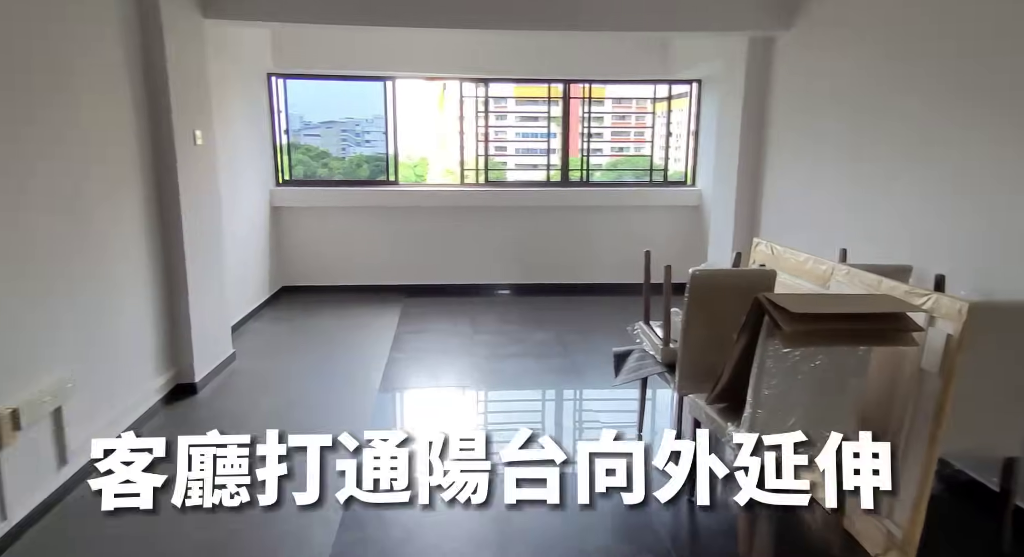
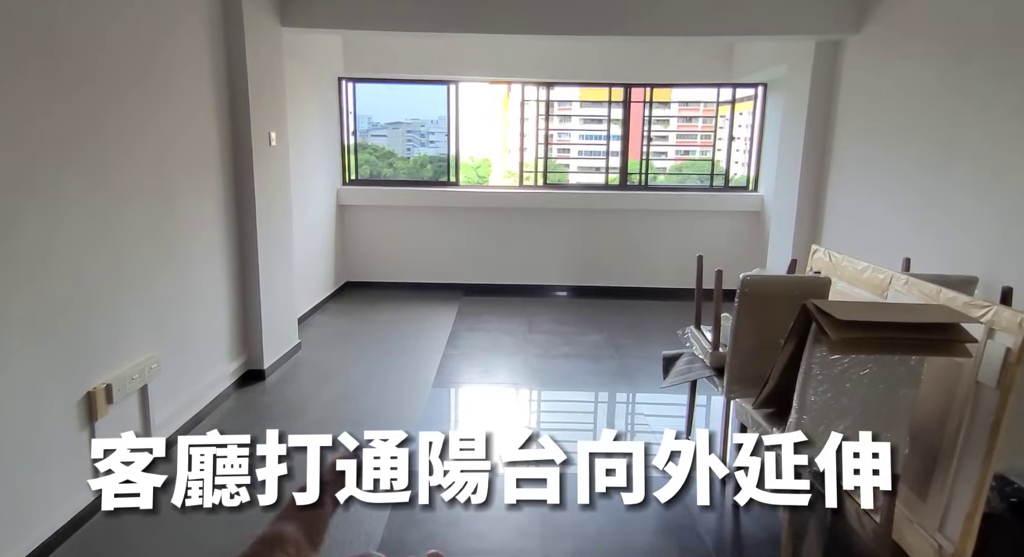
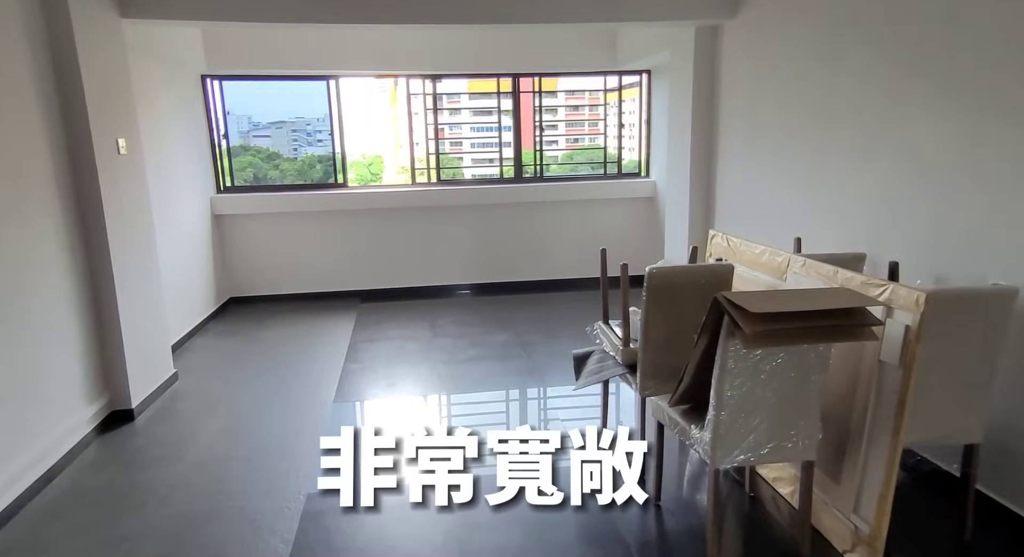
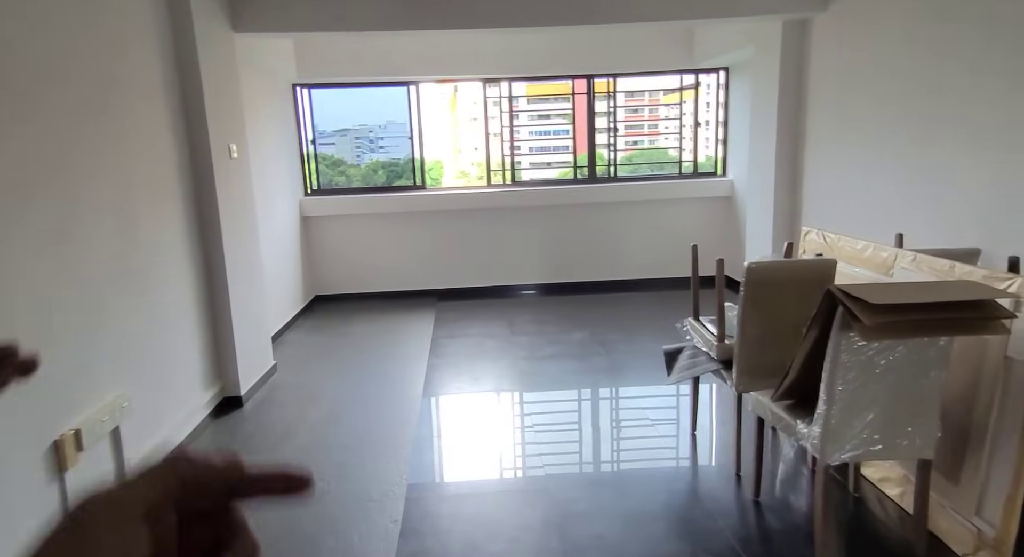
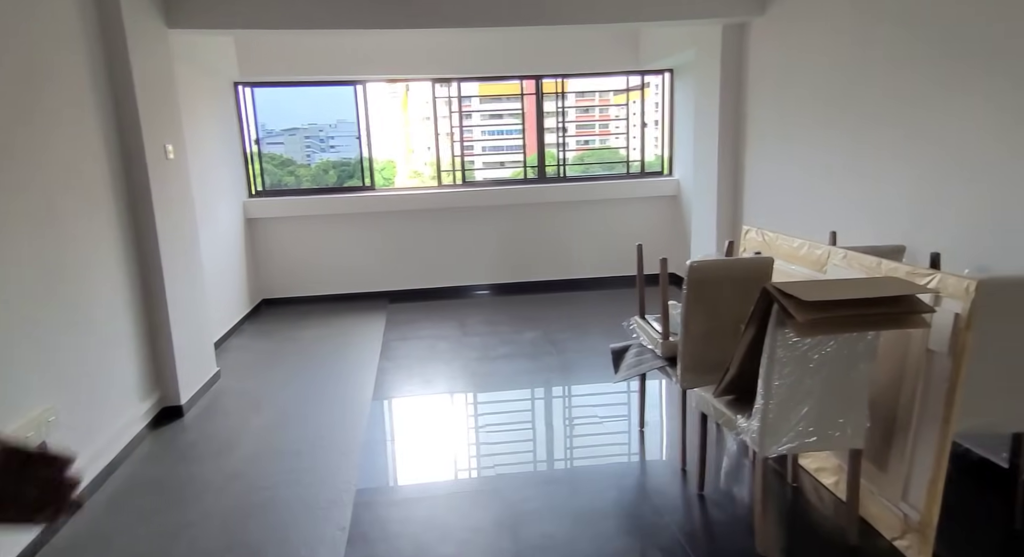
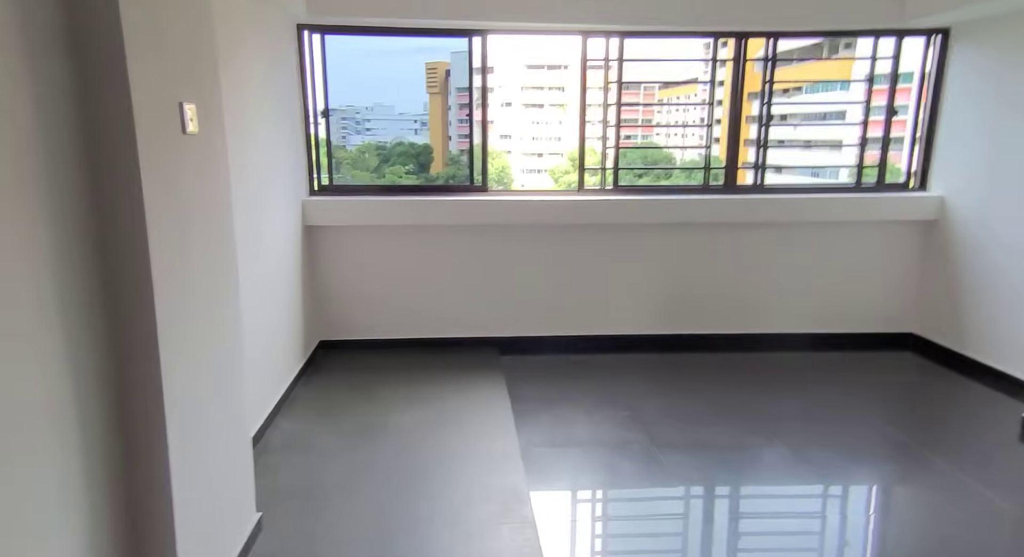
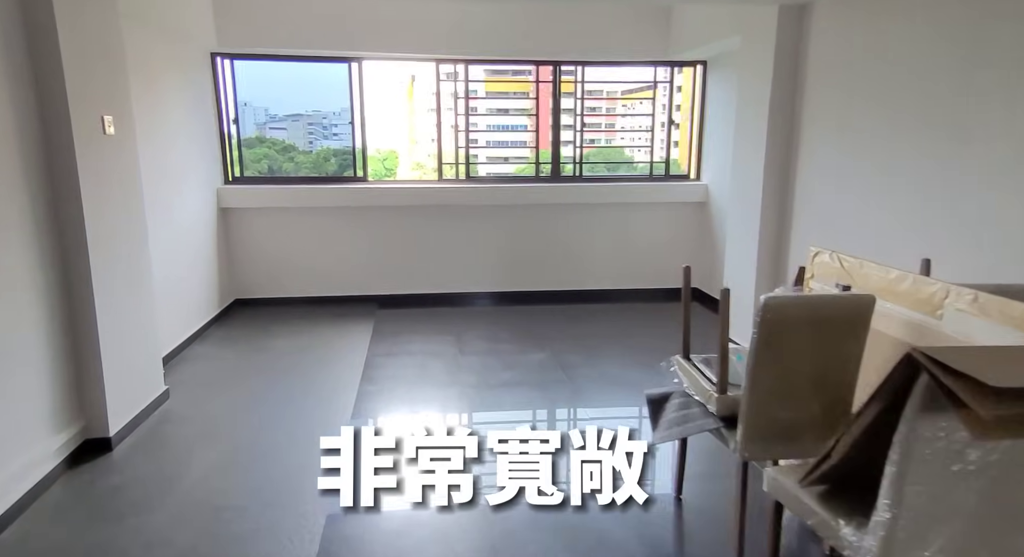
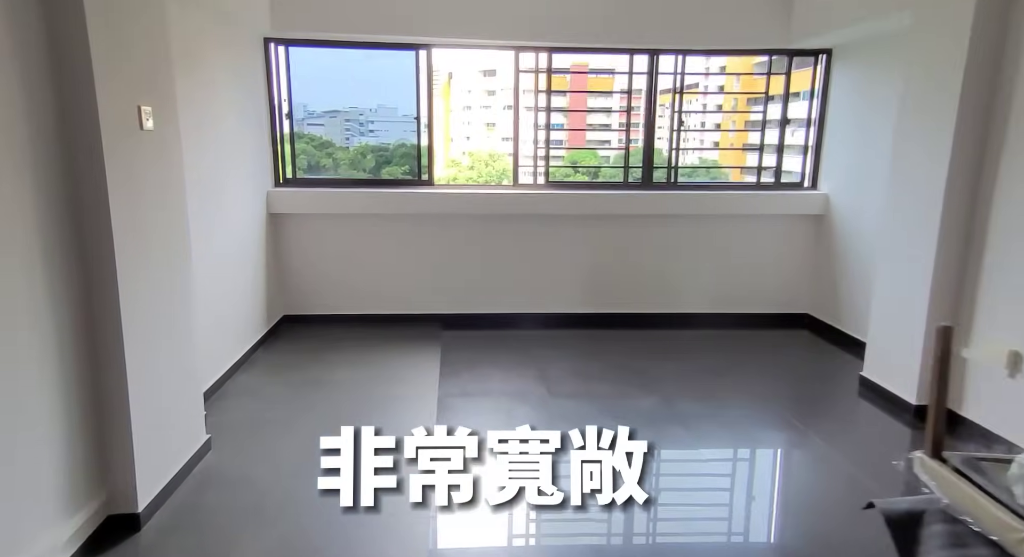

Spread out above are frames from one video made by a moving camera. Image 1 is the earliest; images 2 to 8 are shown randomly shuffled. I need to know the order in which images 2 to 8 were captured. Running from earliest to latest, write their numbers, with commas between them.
2, 4, 5, 3, 7, 8, 6
